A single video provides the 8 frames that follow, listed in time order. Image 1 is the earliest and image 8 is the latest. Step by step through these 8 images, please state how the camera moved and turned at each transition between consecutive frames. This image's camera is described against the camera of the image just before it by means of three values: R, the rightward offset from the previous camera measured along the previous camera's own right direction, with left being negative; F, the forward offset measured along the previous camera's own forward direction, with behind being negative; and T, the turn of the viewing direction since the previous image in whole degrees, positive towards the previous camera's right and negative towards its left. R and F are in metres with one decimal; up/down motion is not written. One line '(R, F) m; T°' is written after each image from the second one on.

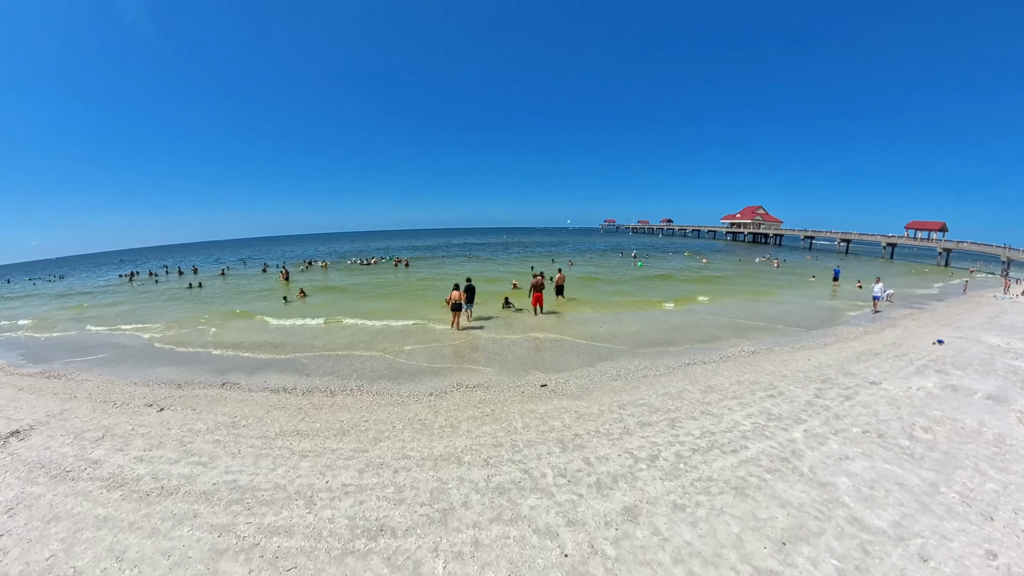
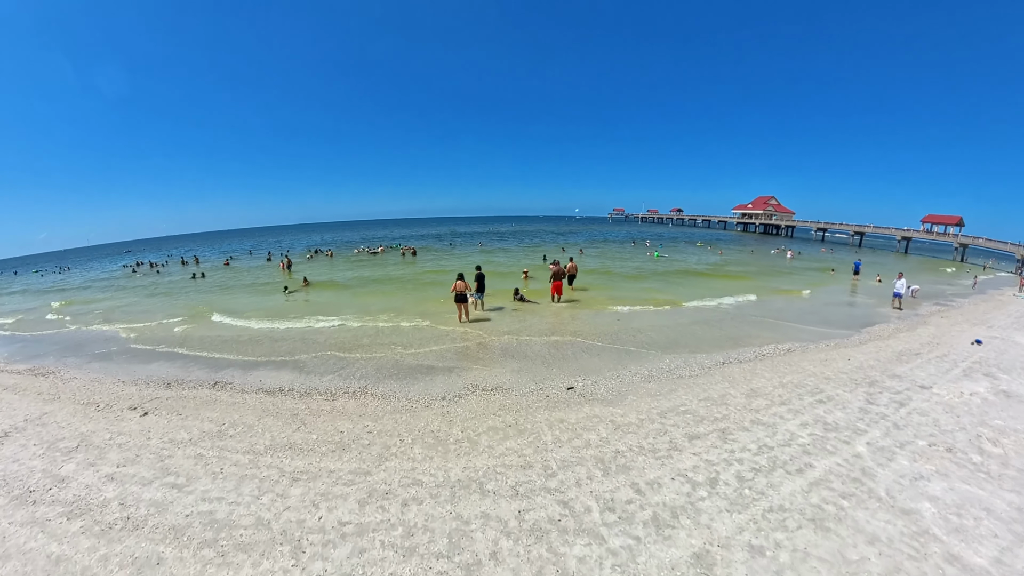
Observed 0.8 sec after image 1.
(-0.3, +1.1) m; -1°
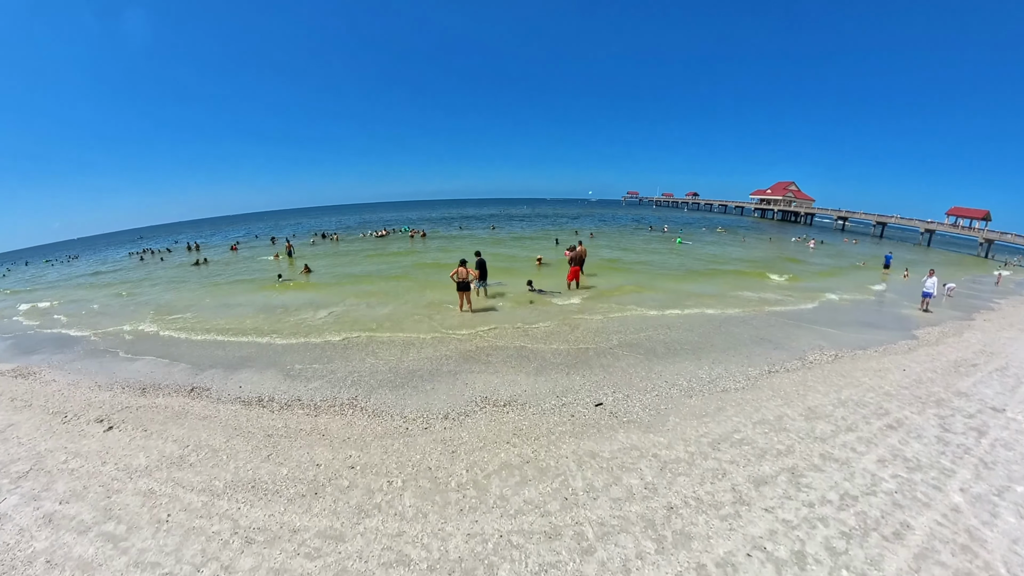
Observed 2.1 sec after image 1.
(-0.2, +1.4) m; -2°
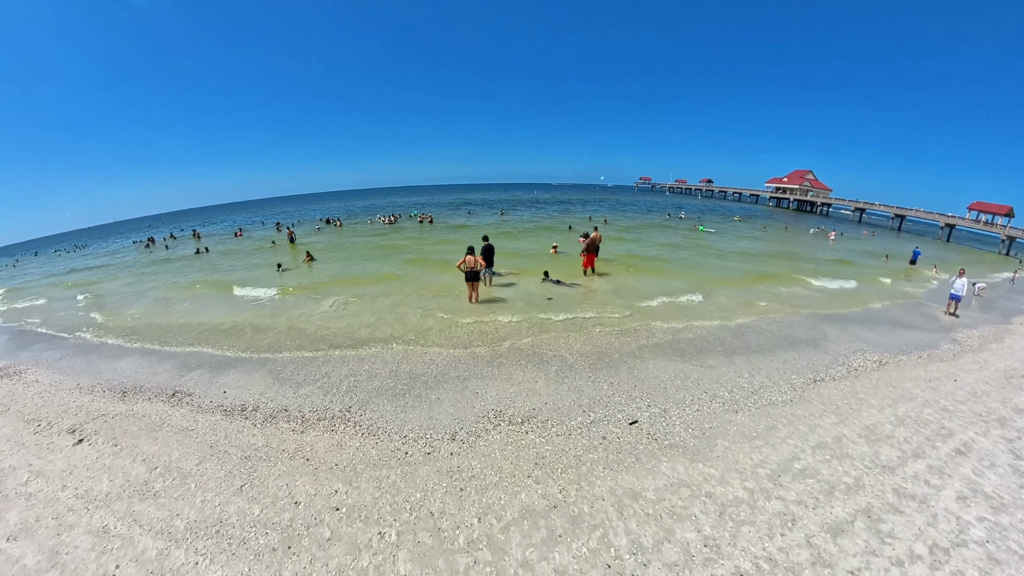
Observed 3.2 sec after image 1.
(-0.2, +1.0) m; -1°
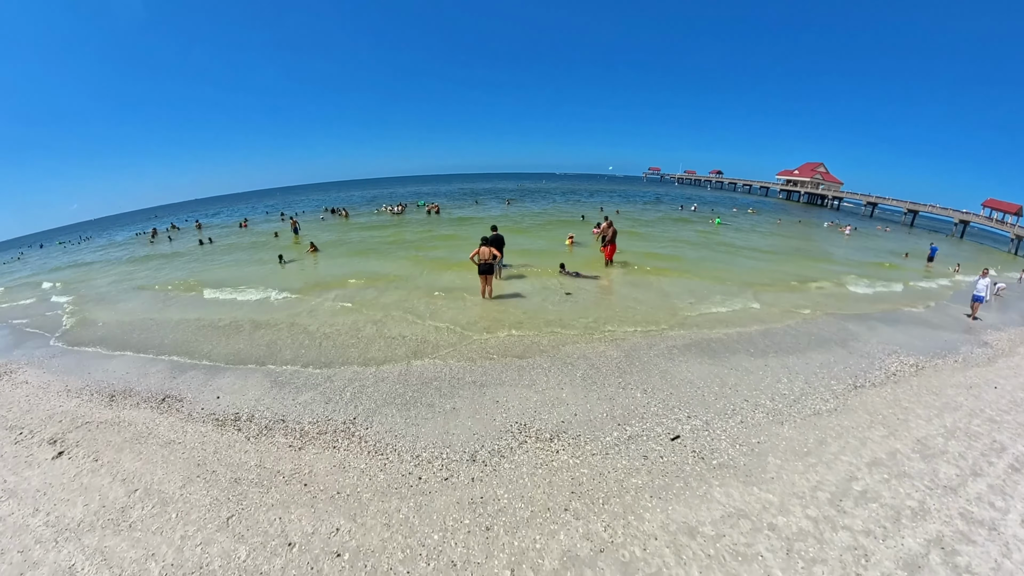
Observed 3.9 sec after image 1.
(-0.3, +0.7) m; -1°
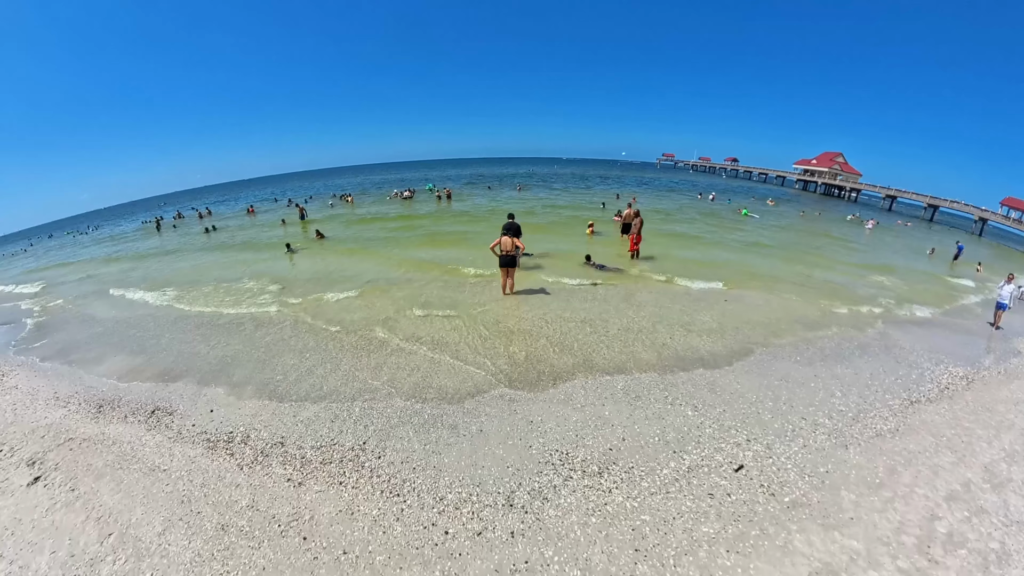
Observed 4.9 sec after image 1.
(-0.3, +0.7) m; -1°
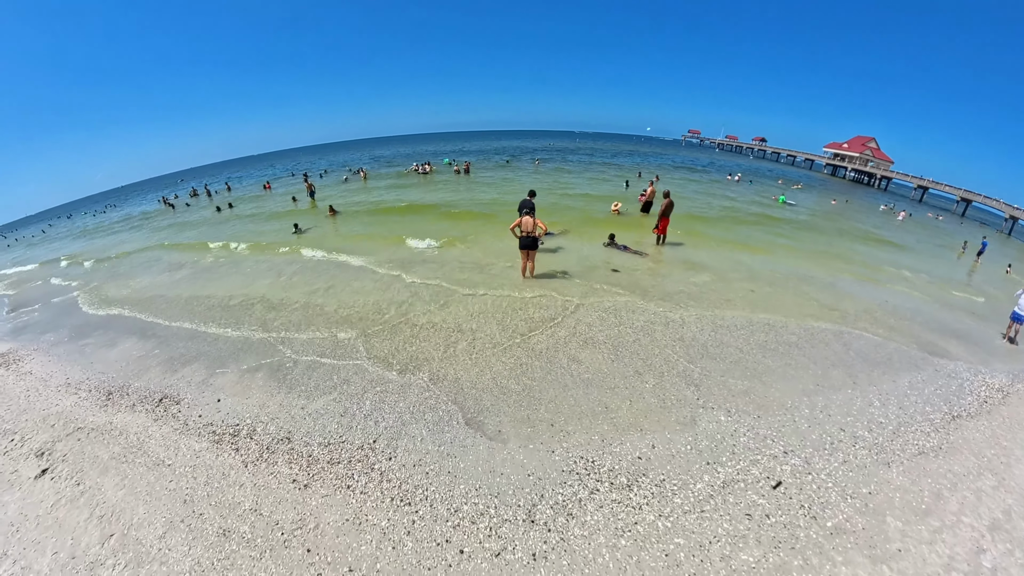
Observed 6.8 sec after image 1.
(-0.1, +0.4) m; -2°
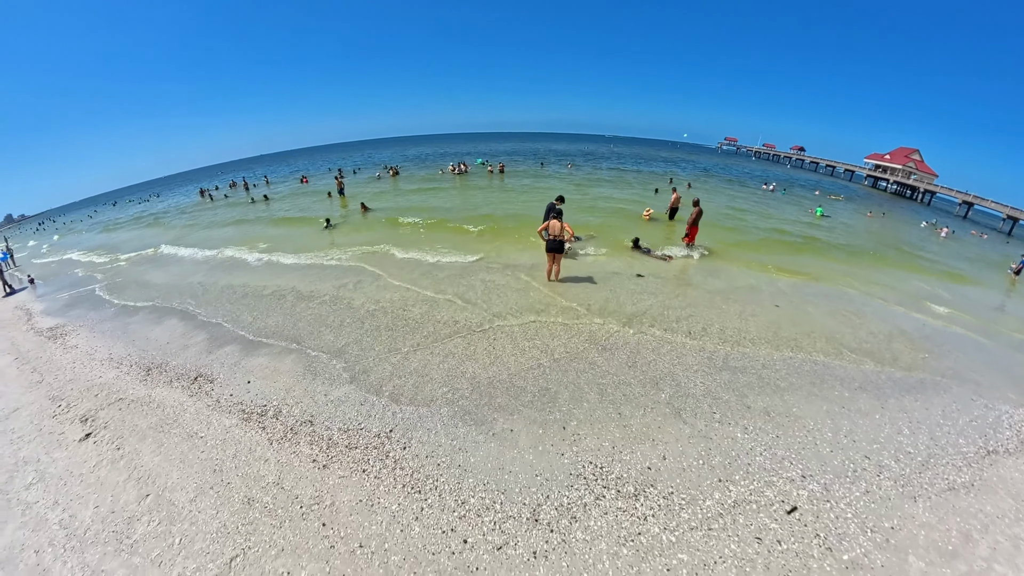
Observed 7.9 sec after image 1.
(0.0, -0.2) m; -3°
